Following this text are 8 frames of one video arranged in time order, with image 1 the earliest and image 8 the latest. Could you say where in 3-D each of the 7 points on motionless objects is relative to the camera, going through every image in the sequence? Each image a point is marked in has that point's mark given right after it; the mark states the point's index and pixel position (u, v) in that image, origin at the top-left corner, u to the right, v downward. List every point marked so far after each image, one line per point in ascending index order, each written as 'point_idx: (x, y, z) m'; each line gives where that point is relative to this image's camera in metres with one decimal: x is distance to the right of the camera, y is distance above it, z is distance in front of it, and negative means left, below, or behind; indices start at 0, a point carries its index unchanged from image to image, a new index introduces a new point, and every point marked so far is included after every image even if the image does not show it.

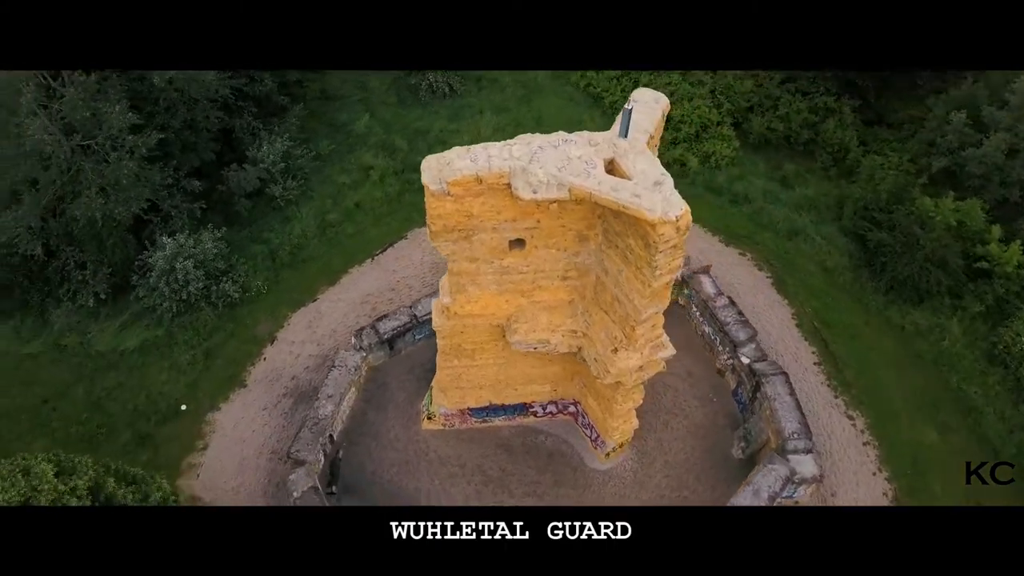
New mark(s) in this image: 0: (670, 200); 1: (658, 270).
0: (+3.0, +1.7, +15.4) m
1: (+2.9, +0.3, +16.5) m
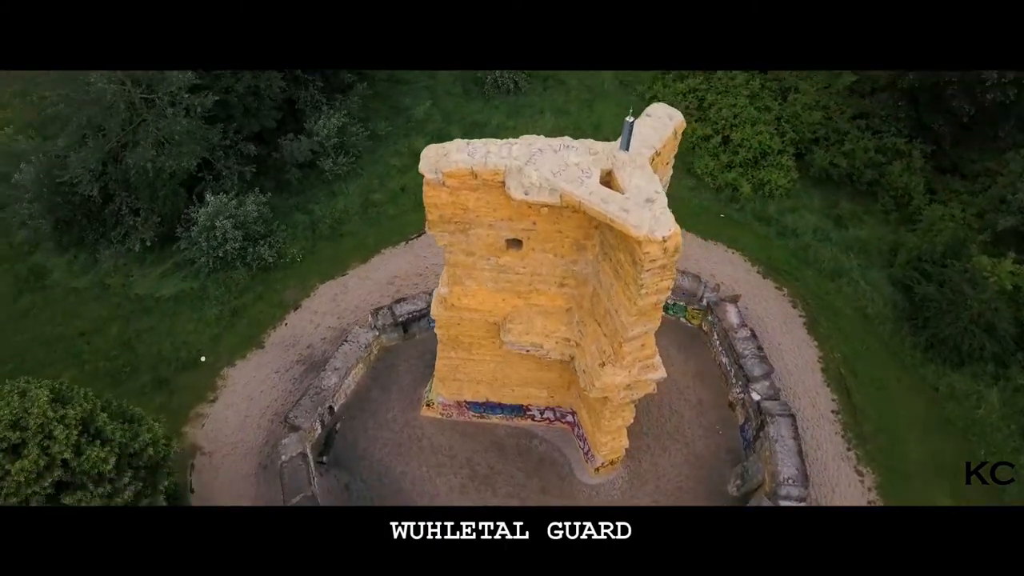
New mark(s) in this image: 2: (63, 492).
0: (+2.7, +1.3, +15.1) m
1: (+2.6, 0.0, +16.1) m
2: (-9.8, -4.5, +17.7) m
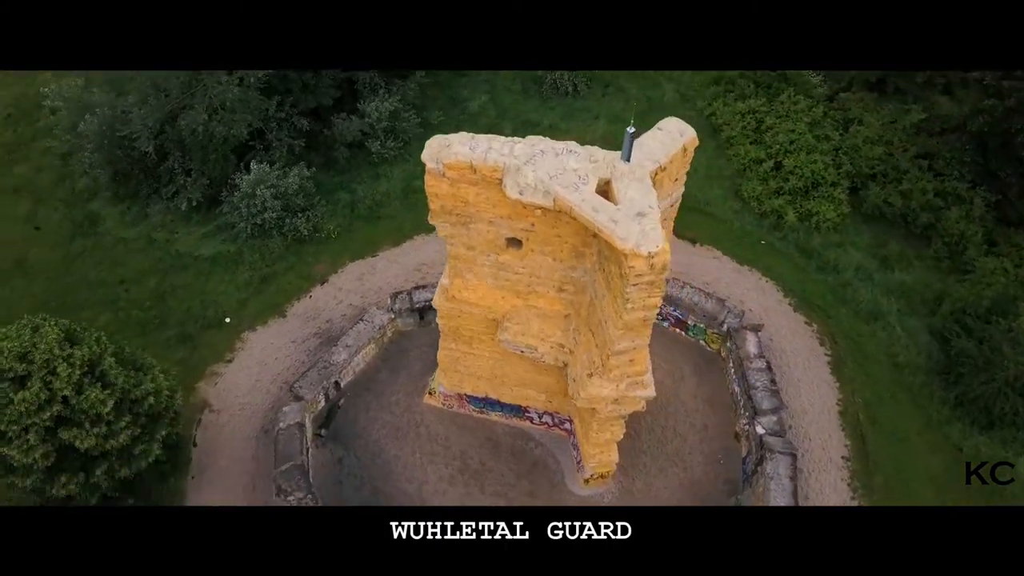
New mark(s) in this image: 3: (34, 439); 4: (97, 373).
0: (+2.5, +1.0, +14.8) m
1: (+2.3, -0.3, +15.9) m
2: (-10.3, -3.2, +18.6) m
3: (-10.7, -3.4, +18.1) m
4: (-9.8, -2.0, +19.2) m
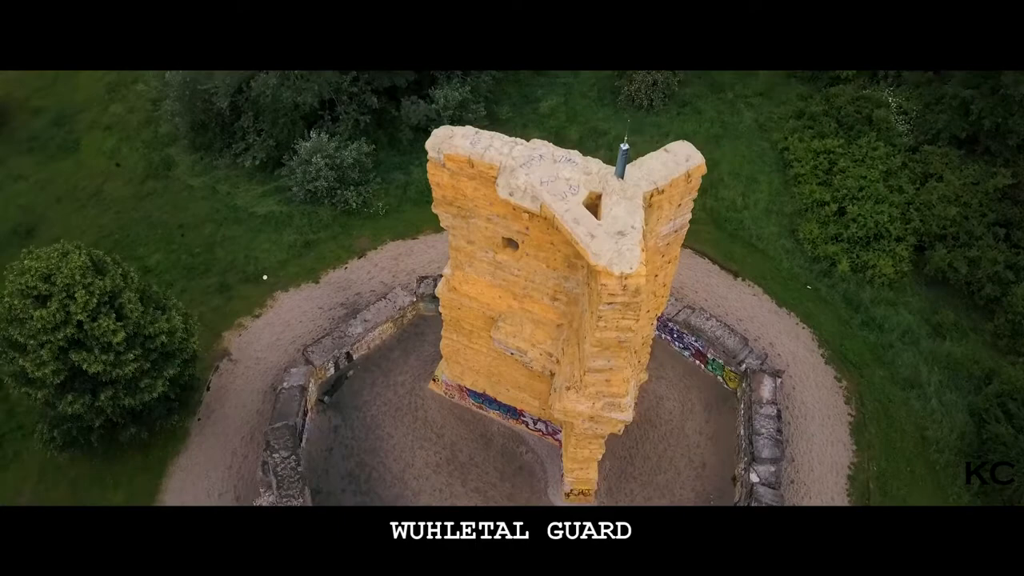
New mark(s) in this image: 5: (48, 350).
0: (+2.0, +0.6, +14.5) m
1: (+1.7, -0.6, +15.6) m
2: (-10.7, -1.5, +19.9) m
3: (-11.2, -1.6, +19.5) m
4: (-10.0, -0.4, +20.4) m
5: (-11.1, -1.5, +19.5) m
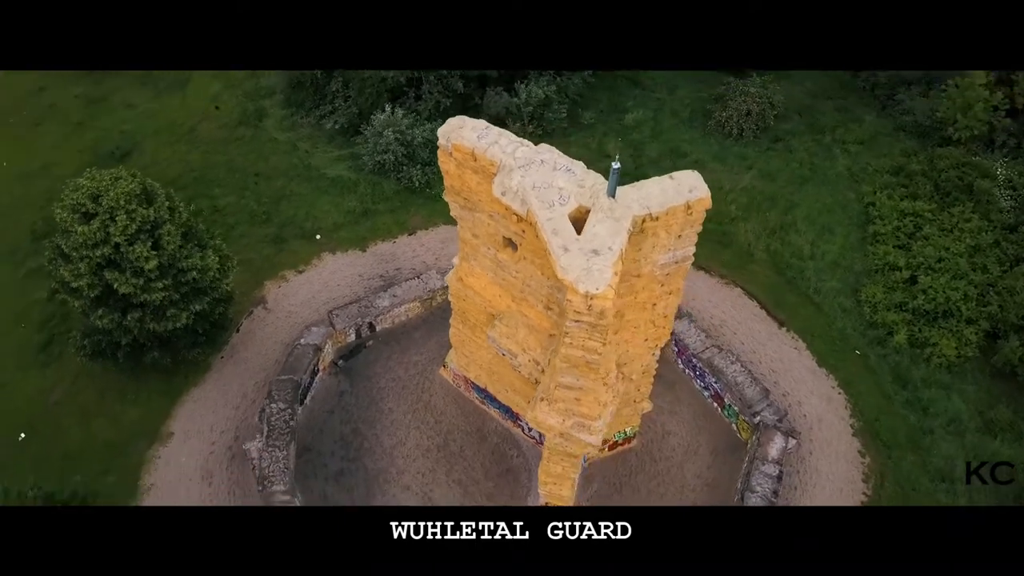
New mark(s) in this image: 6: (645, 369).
0: (+1.4, +0.3, +14.1) m
1: (+1.1, -0.9, +15.3) m
2: (-10.6, +0.5, +21.3) m
3: (-11.1, +0.5, +21.0) m
4: (-9.6, +1.4, +21.7) m
5: (-11.0, +0.6, +21.0) m
6: (+3.3, -1.9, +19.6) m
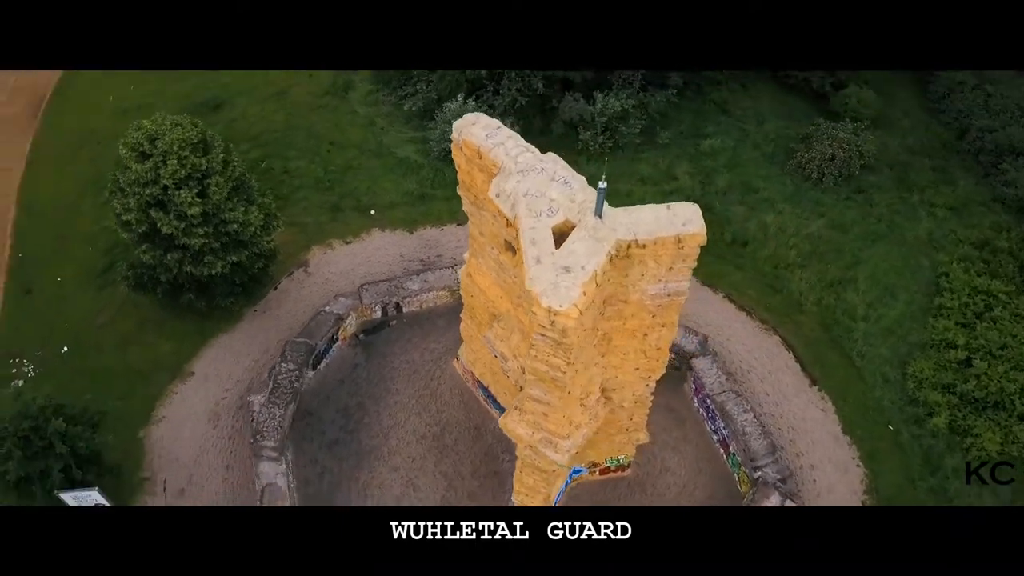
0: (+0.8, 0.0, +13.8) m
1: (+0.4, -1.2, +15.0) m
2: (-9.9, +2.3, +22.6) m
3: (-10.4, +2.3, +22.3) m
4: (-8.7, +3.0, +22.8) m
5: (-10.3, +2.4, +22.3) m
6: (+2.9, -2.6, +19.0) m
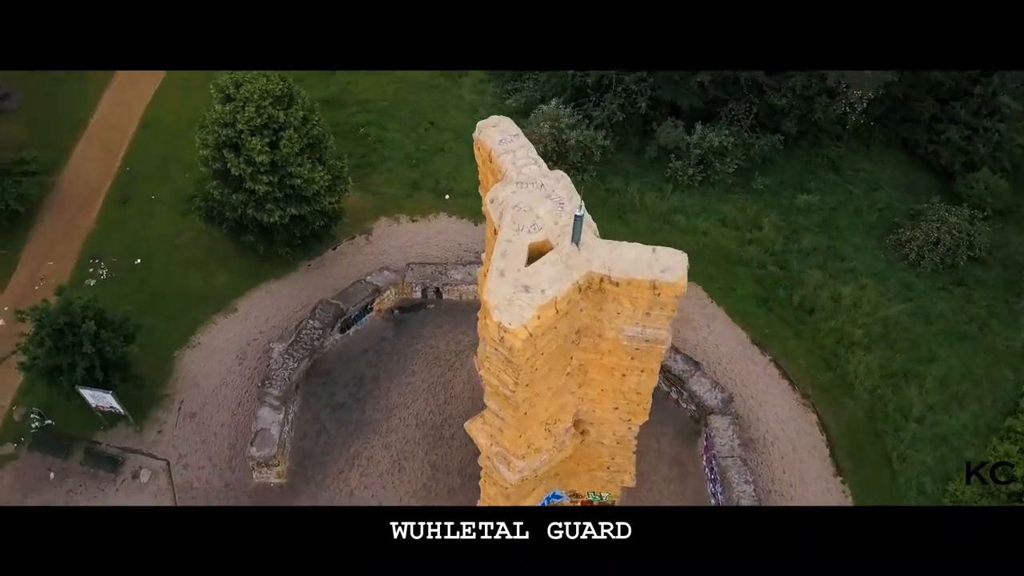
0: (0.0, -0.3, +13.5) m
1: (-0.4, -1.4, +14.8) m
2: (-8.3, +4.1, +23.9) m
3: (-8.8, +4.3, +23.8) m
4: (-6.9, +4.5, +24.0) m
5: (-8.7, +4.4, +23.7) m
6: (+2.4, -3.4, +18.4) m
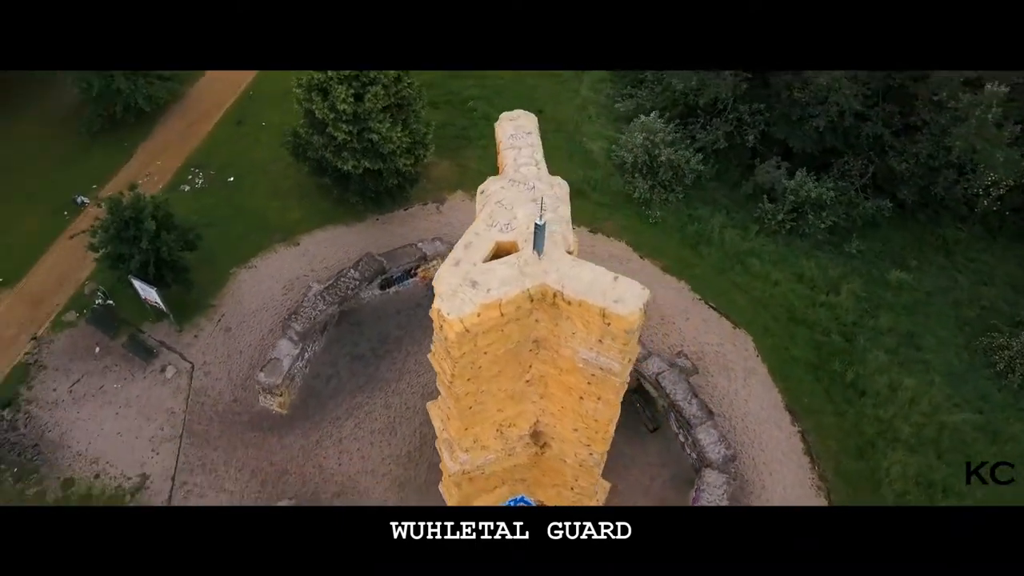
0: (-1.0, -0.2, +13.5) m
1: (-1.4, -1.1, +14.8) m
2: (-5.9, +6.0, +25.0) m
3: (-6.4, +6.3, +25.0) m
4: (-4.5, +6.1, +24.8) m
5: (-6.3, +6.4, +24.9) m
6: (+1.4, -3.8, +17.9) m
